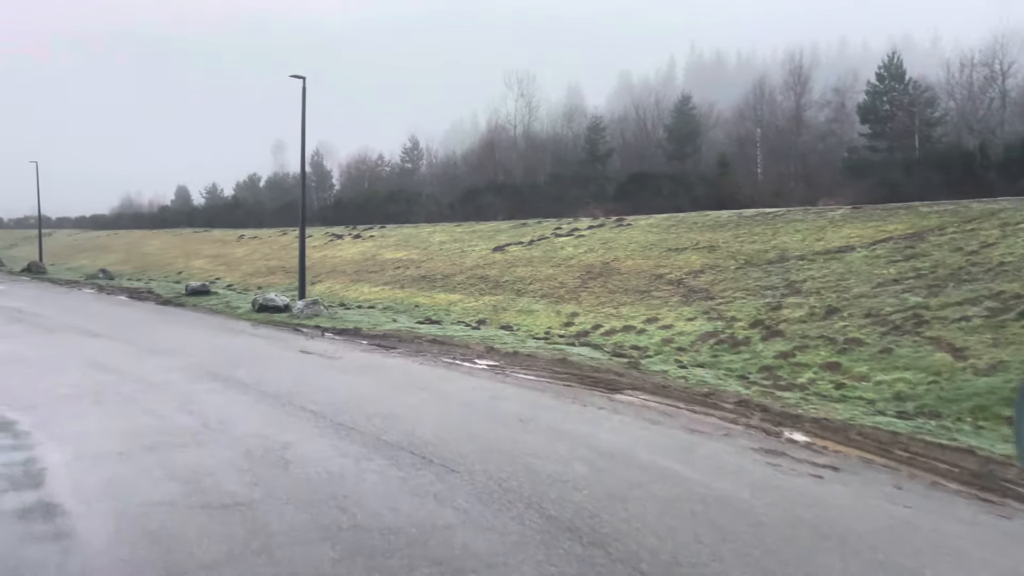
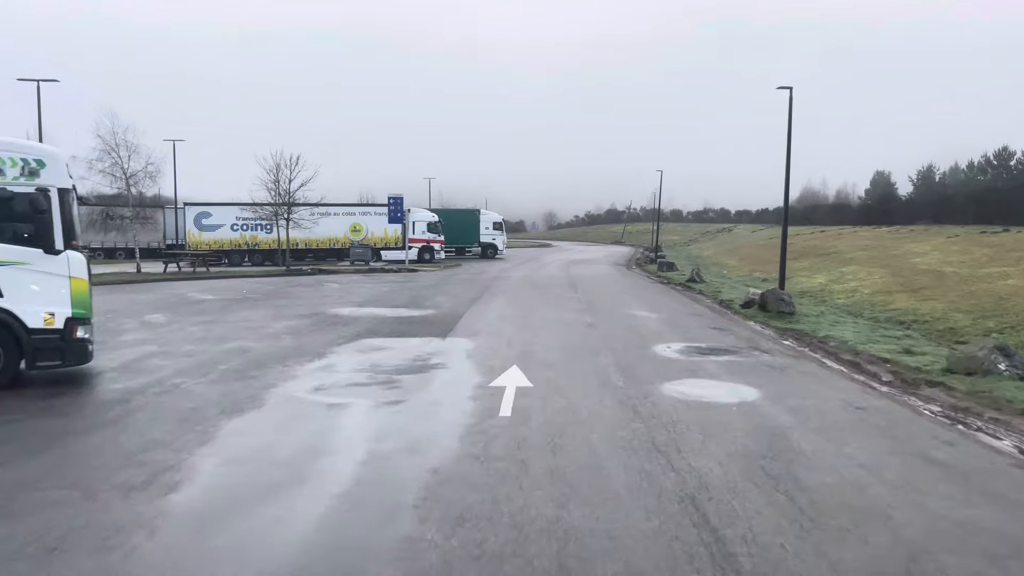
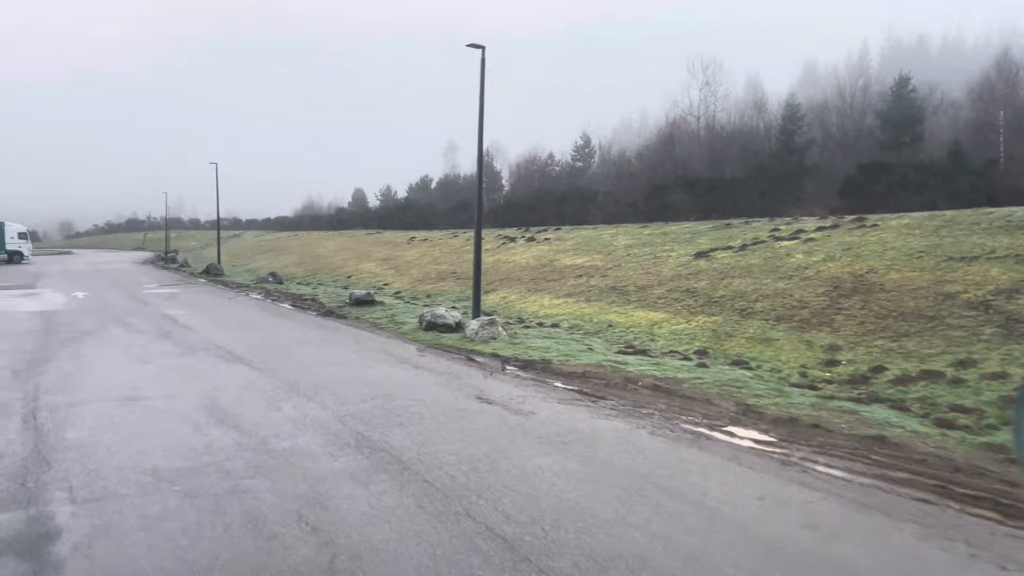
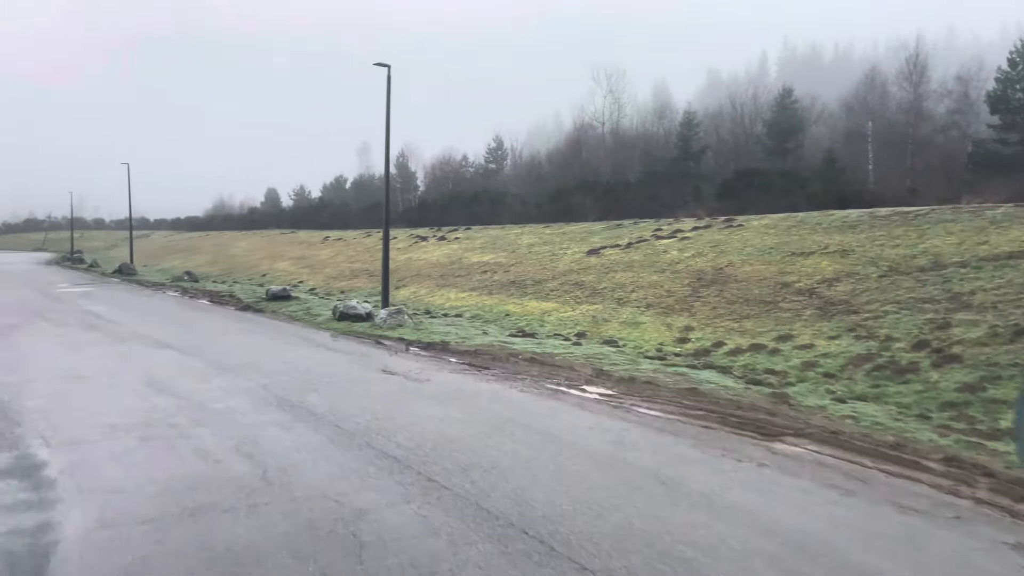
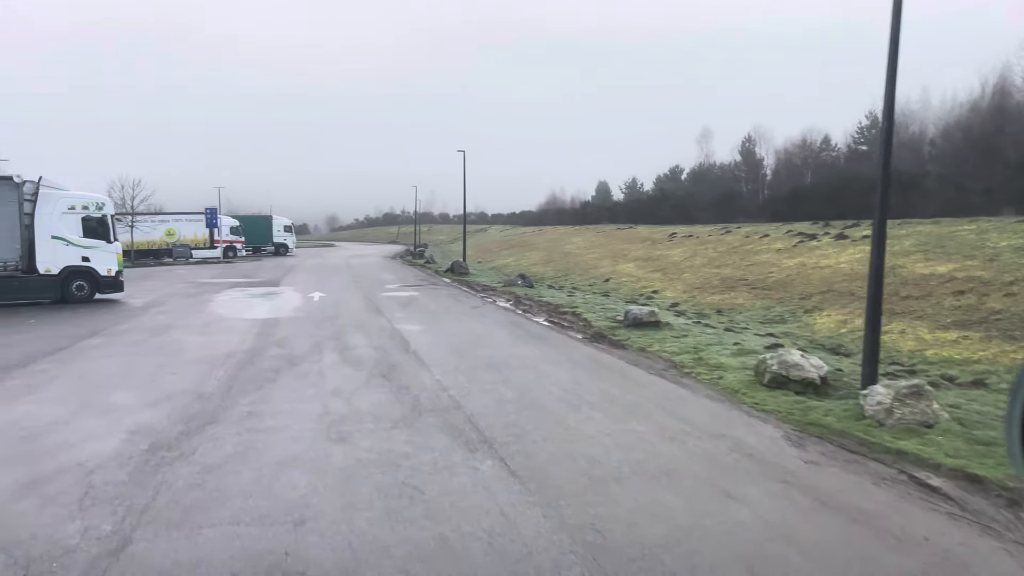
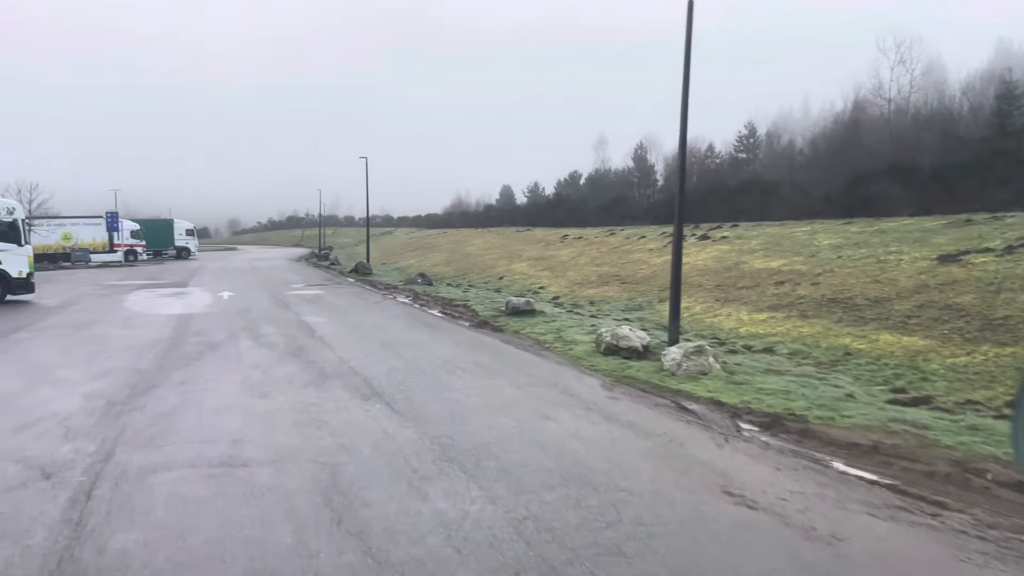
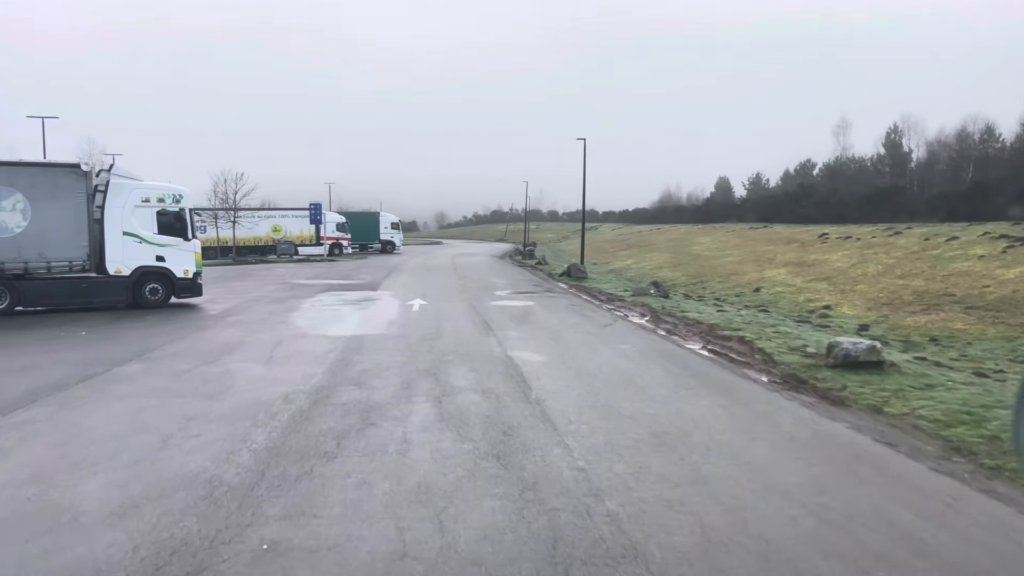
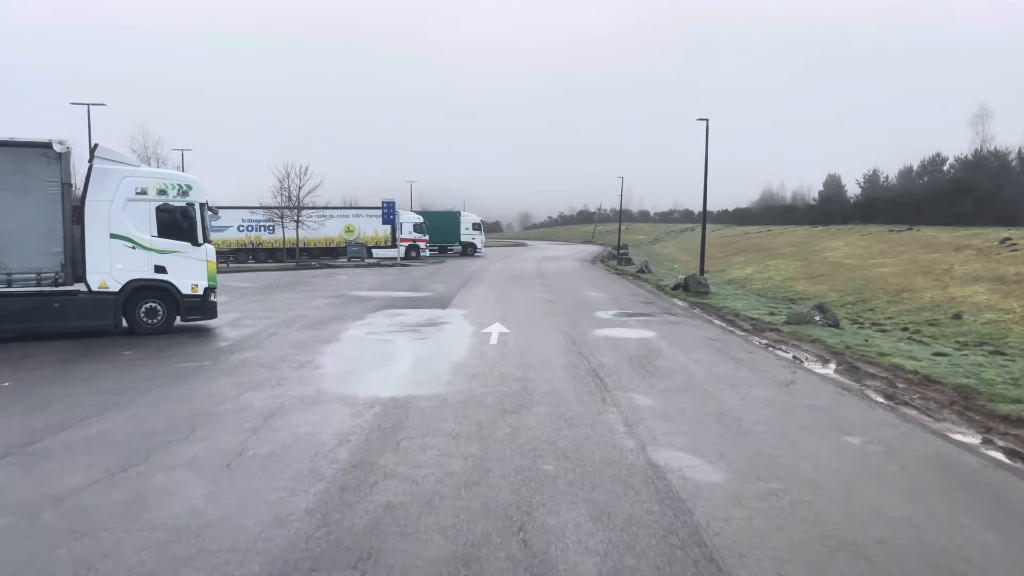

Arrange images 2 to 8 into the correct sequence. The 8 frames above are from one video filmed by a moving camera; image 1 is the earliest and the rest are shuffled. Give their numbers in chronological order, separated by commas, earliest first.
4, 3, 6, 5, 7, 8, 2
